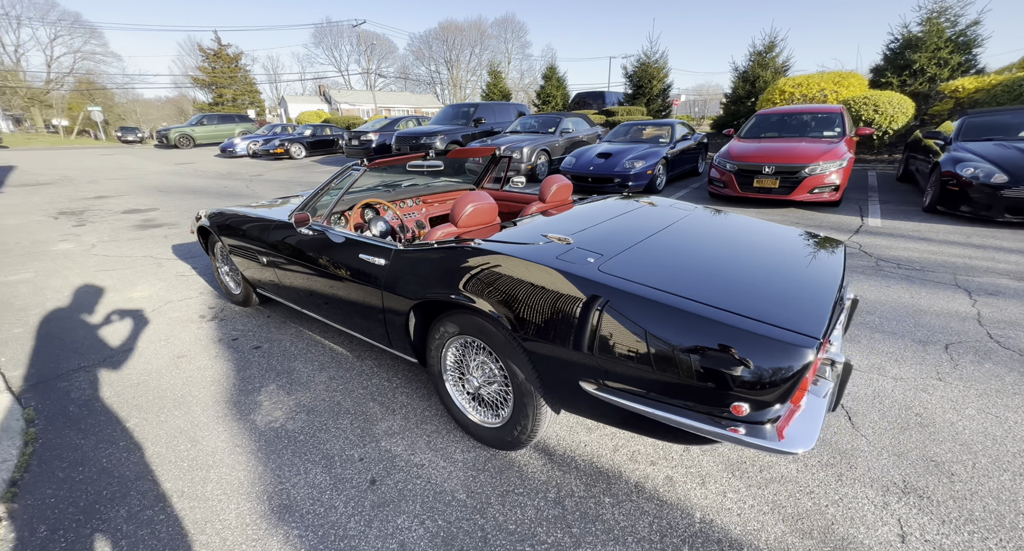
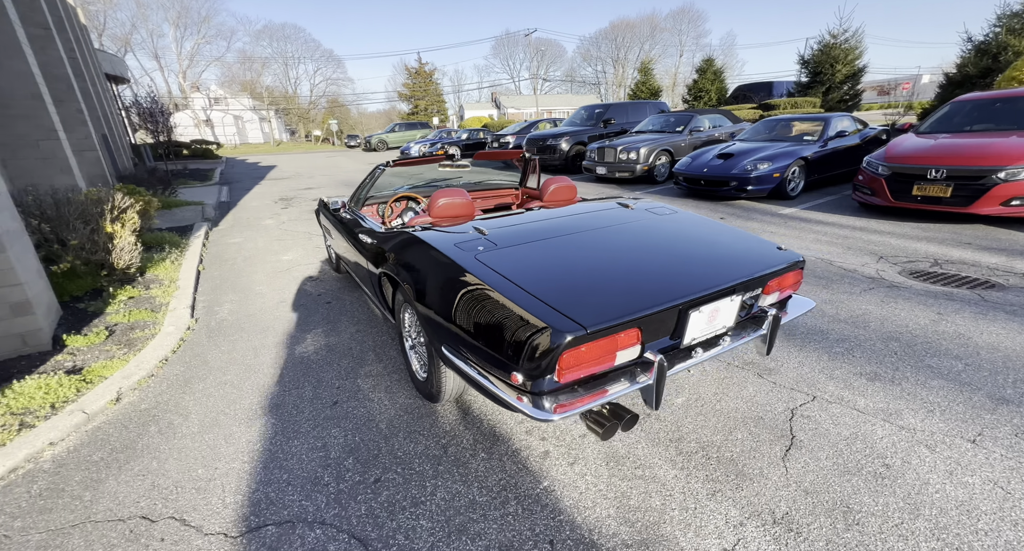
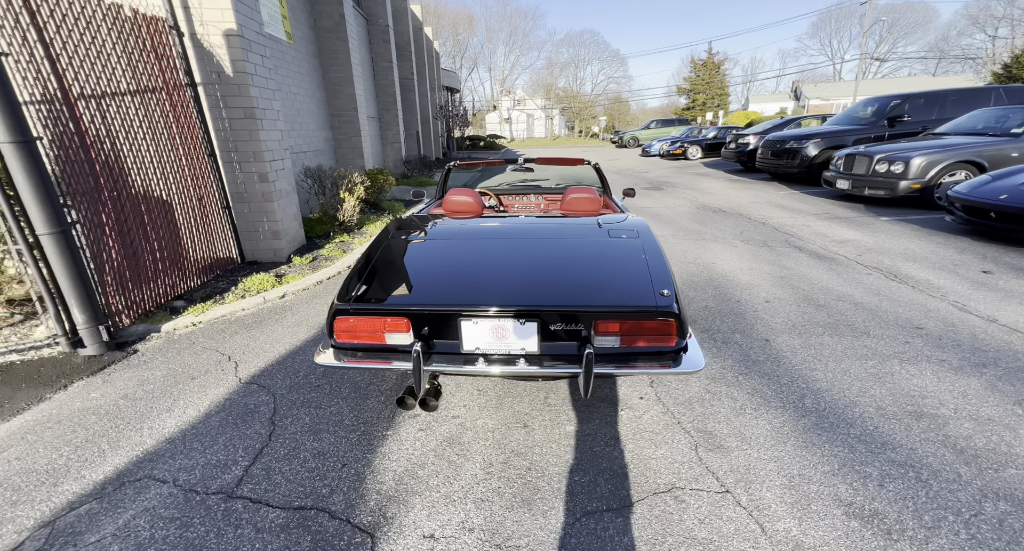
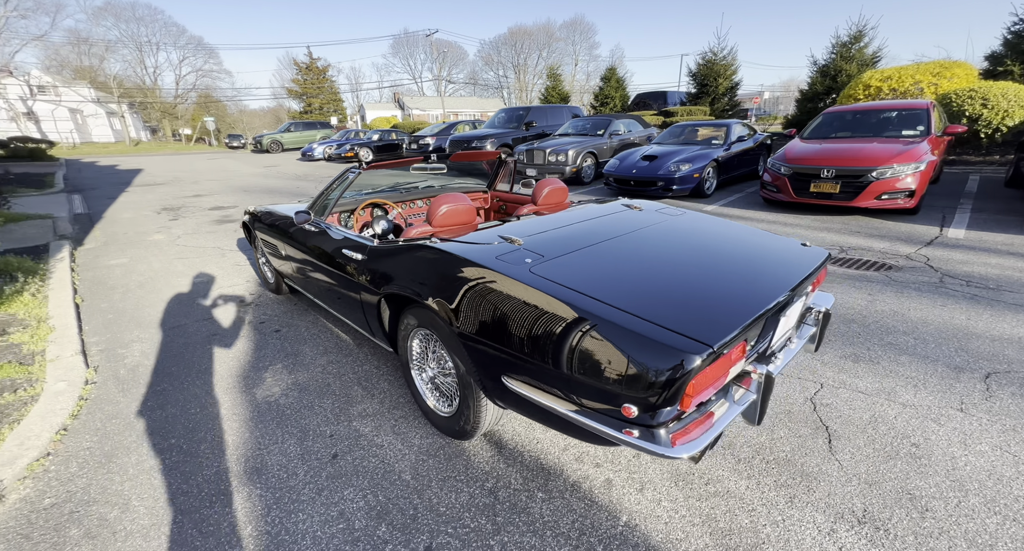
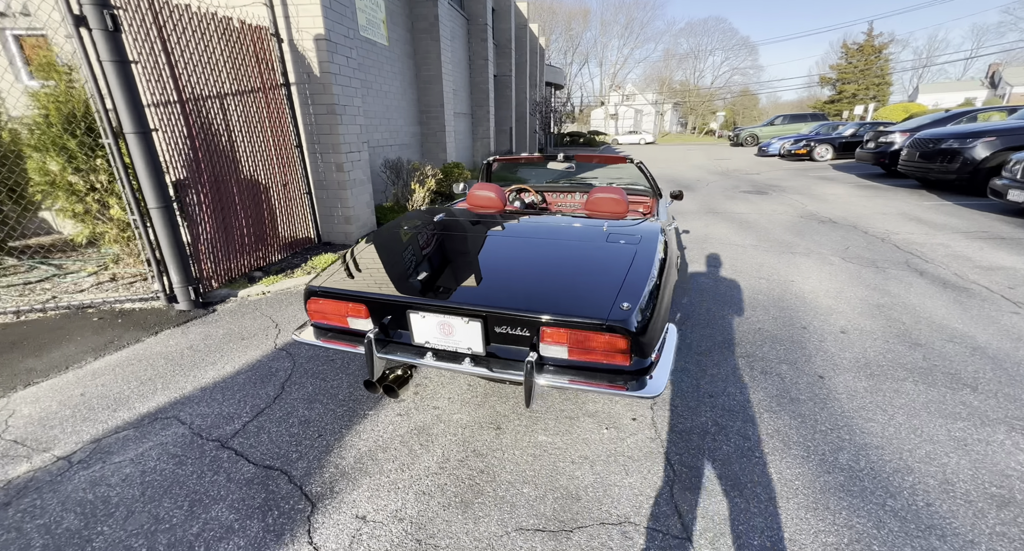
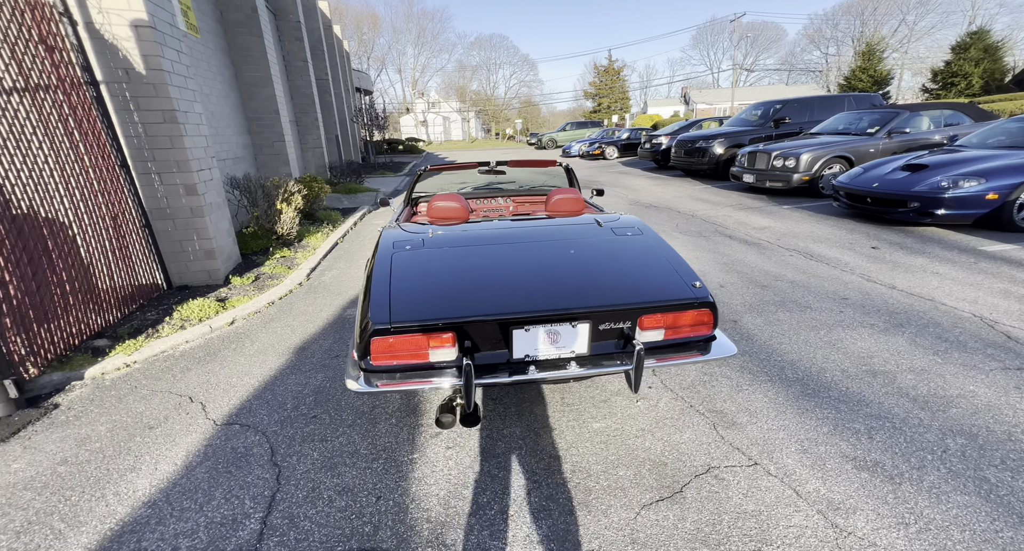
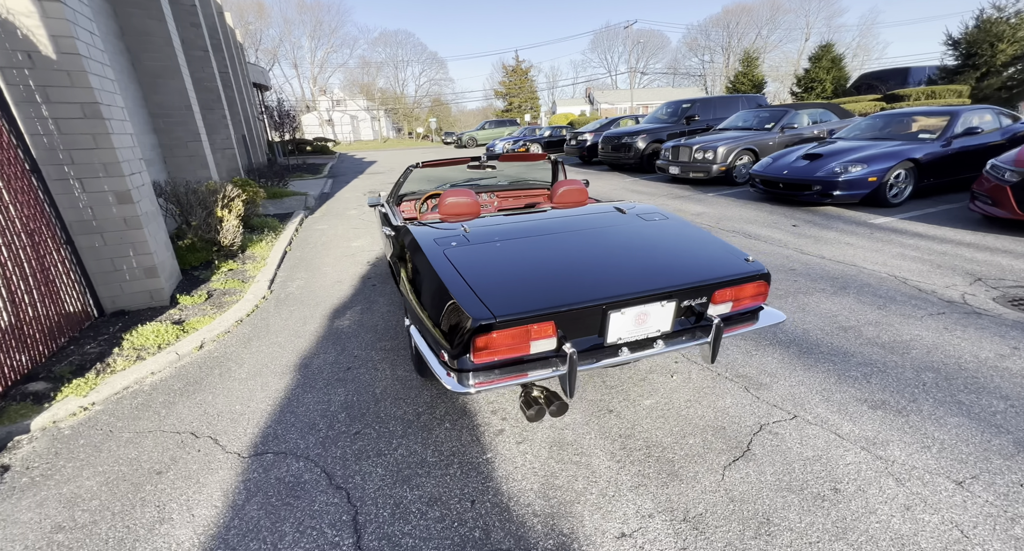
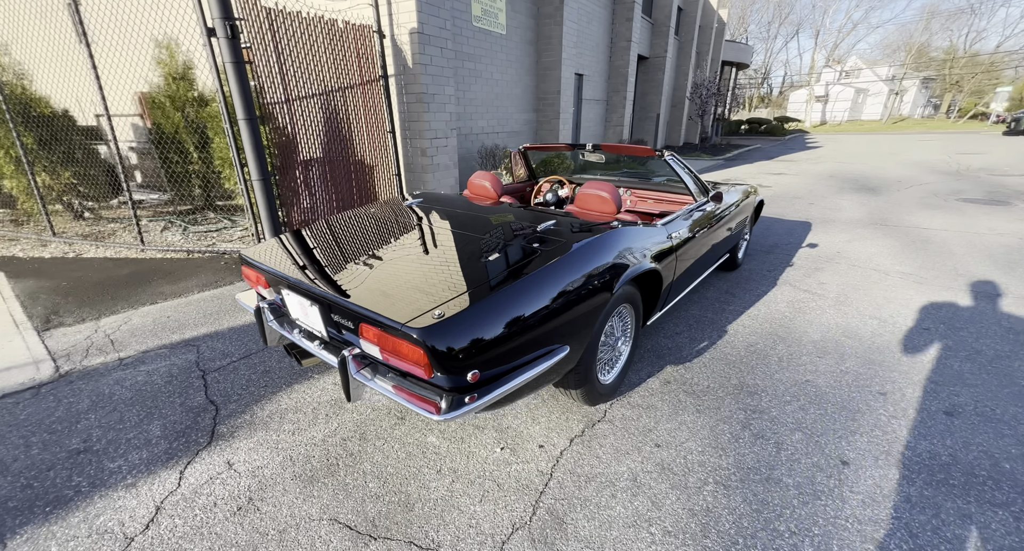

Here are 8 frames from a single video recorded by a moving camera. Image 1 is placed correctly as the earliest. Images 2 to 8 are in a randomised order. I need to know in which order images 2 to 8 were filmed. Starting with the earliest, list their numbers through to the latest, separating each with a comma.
4, 2, 7, 6, 3, 5, 8
